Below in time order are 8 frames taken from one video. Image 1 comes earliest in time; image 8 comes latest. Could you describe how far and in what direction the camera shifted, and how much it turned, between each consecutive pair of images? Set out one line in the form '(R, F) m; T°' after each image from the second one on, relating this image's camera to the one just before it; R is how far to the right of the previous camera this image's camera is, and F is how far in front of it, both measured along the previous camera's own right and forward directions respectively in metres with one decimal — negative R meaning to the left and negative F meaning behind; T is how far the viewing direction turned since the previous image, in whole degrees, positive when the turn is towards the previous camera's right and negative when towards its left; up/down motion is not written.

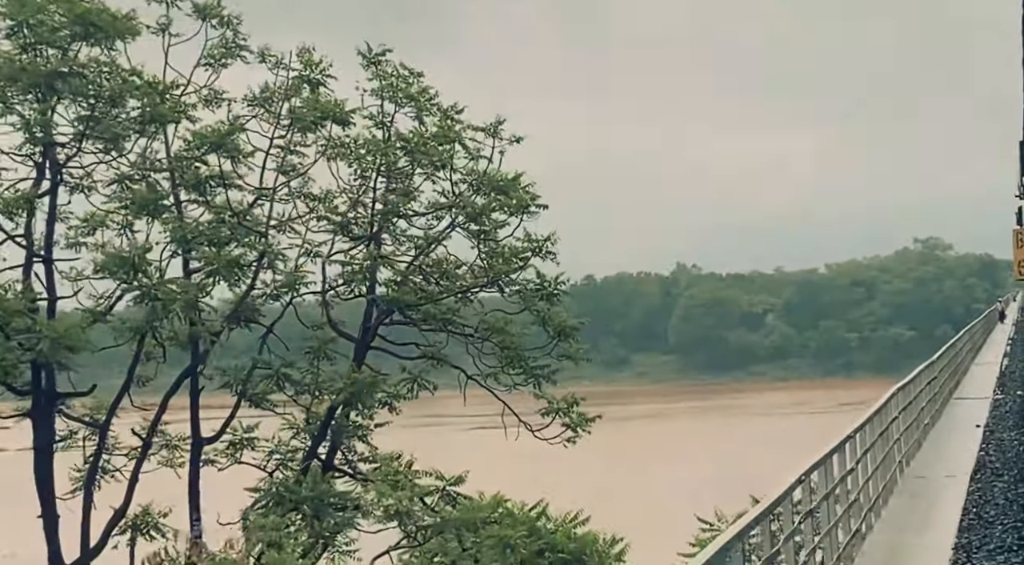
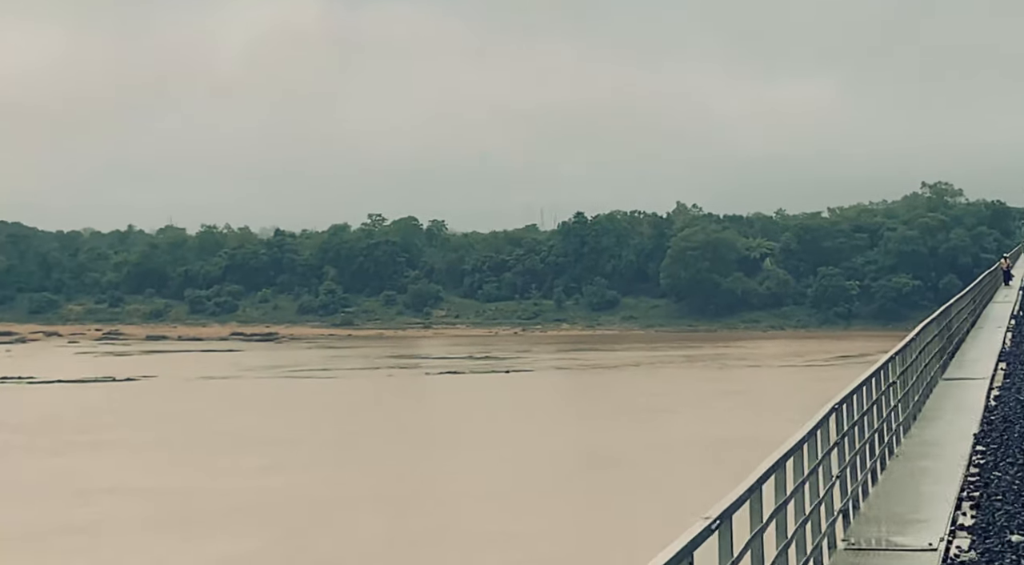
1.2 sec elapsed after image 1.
(+1.0, +2.9) m; 0°
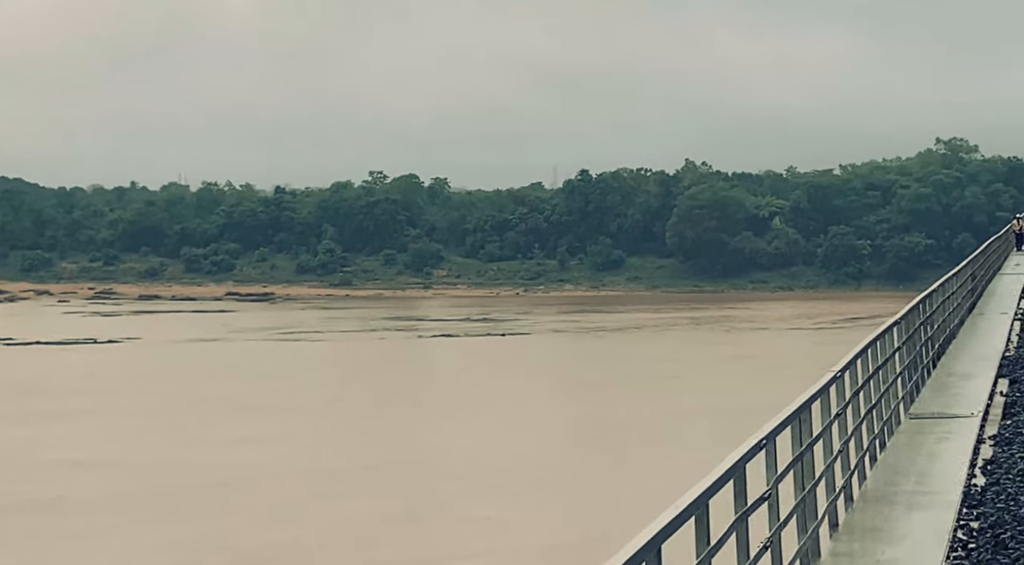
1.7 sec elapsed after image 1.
(+0.5, +1.4) m; -1°
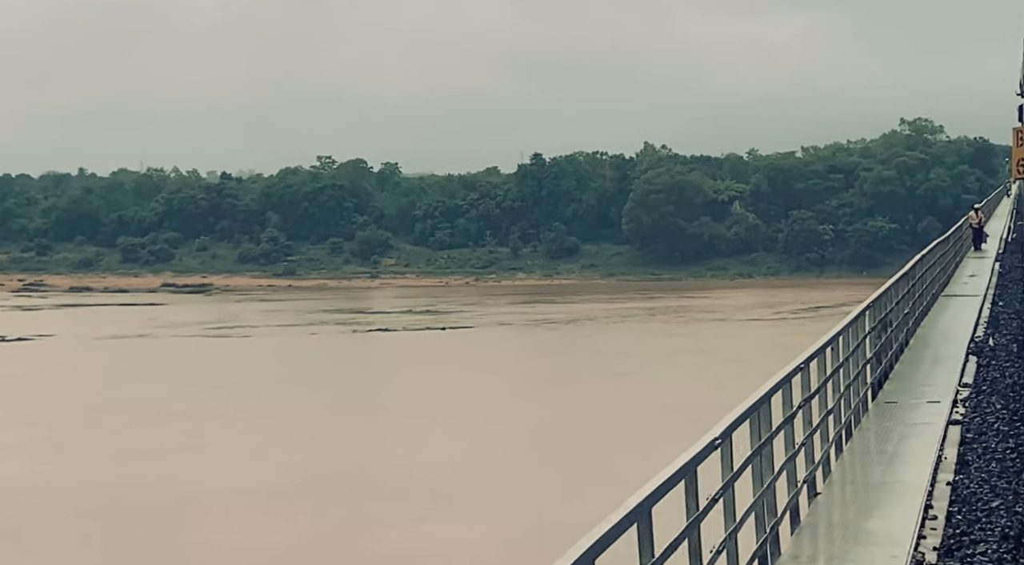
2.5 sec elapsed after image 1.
(+0.7, +2.2) m; +1°
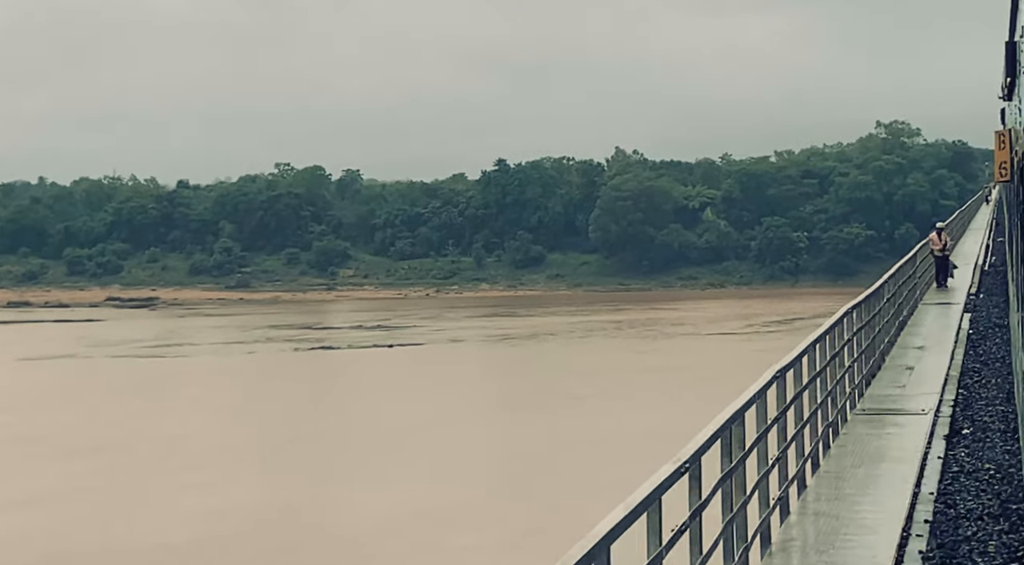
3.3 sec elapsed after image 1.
(+0.6, +2.2) m; +1°
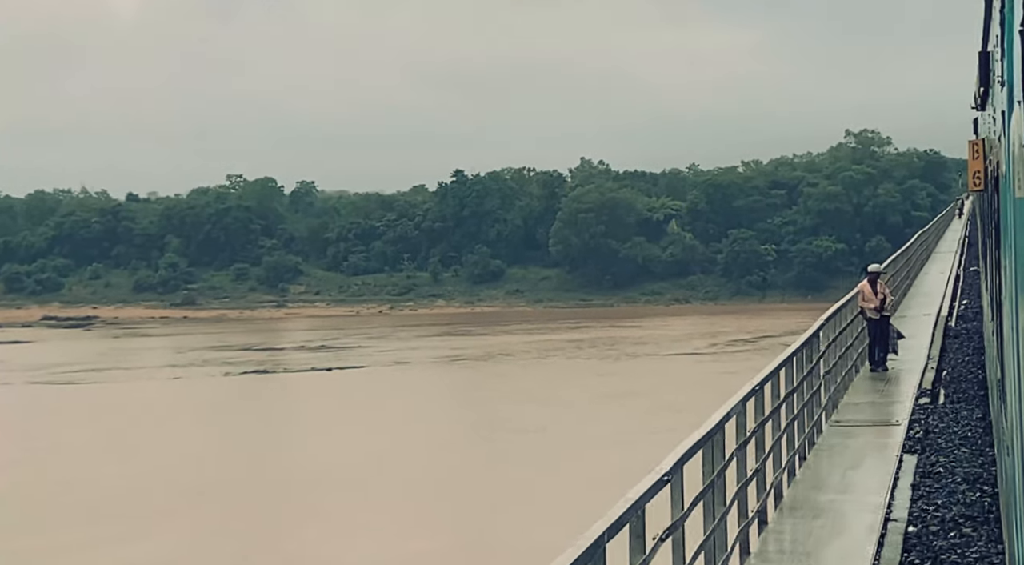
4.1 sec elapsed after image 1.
(+0.5, +2.1) m; +1°
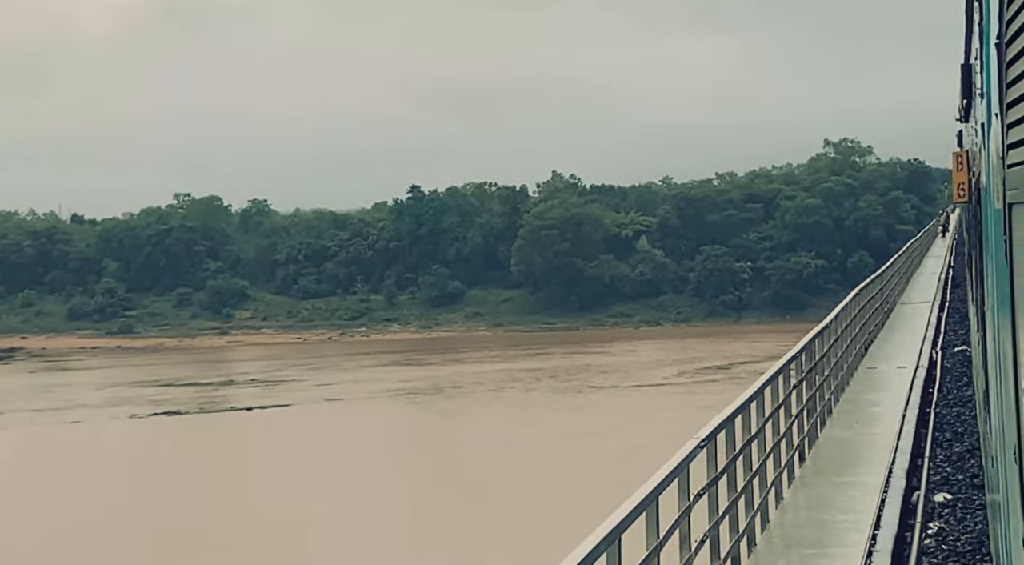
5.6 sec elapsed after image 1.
(+0.8, +3.2) m; +1°
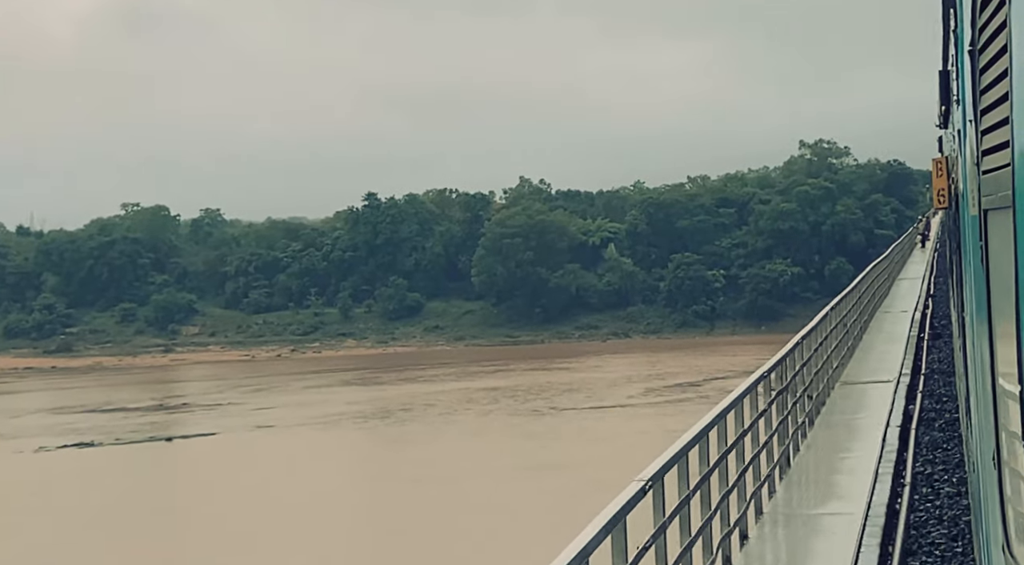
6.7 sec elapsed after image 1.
(+0.6, +2.5) m; +1°
